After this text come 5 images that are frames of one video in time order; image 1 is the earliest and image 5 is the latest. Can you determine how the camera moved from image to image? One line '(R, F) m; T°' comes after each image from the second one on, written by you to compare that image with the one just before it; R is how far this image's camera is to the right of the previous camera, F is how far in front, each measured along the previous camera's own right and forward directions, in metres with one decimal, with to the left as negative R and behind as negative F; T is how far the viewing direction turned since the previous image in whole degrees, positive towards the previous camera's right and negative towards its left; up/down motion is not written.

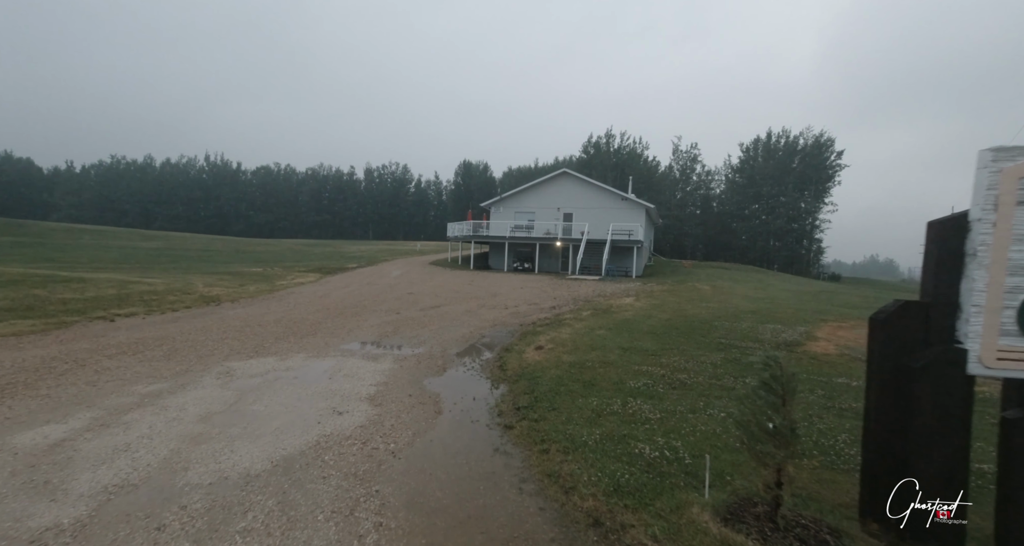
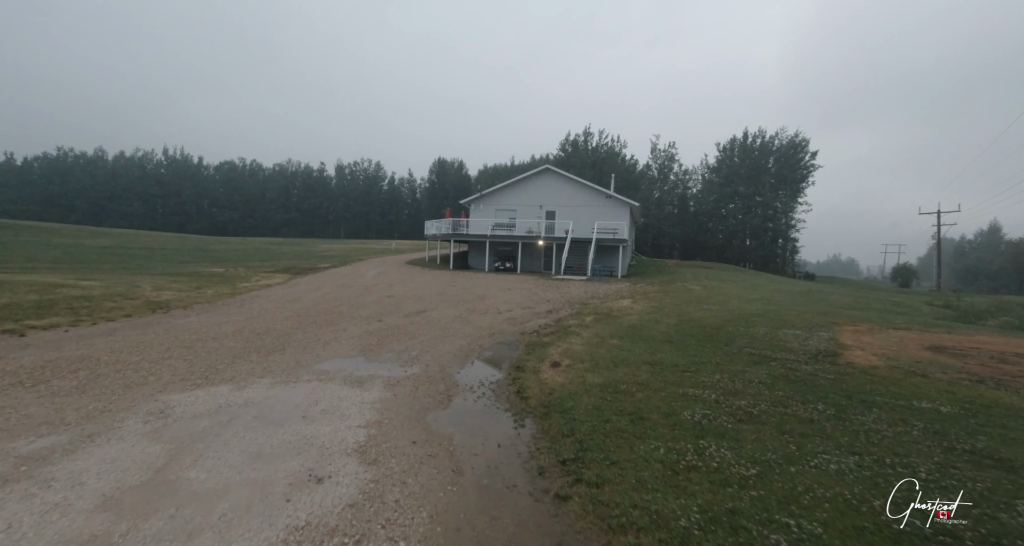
(-0.7, +1.4) m; +4°
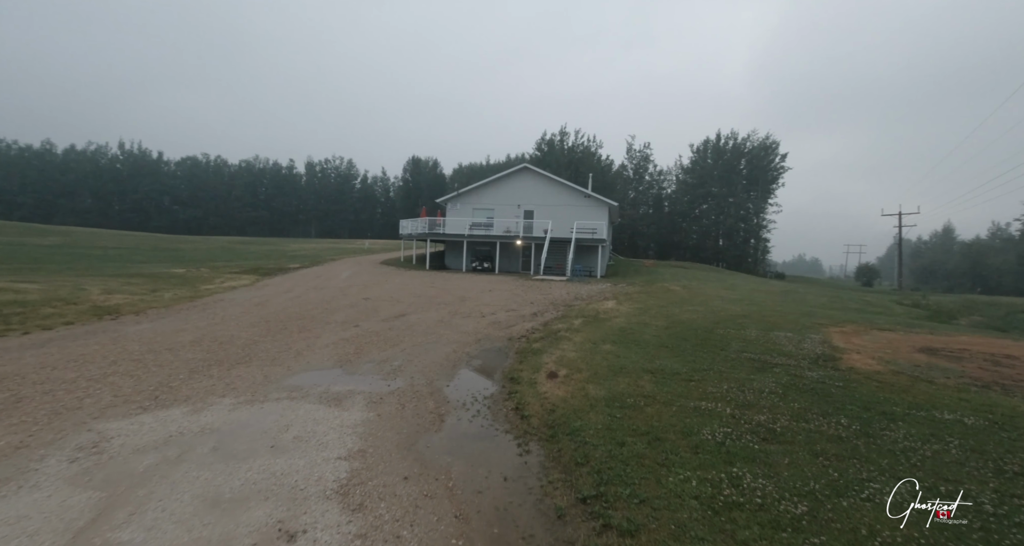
(-0.3, +0.6) m; +3°
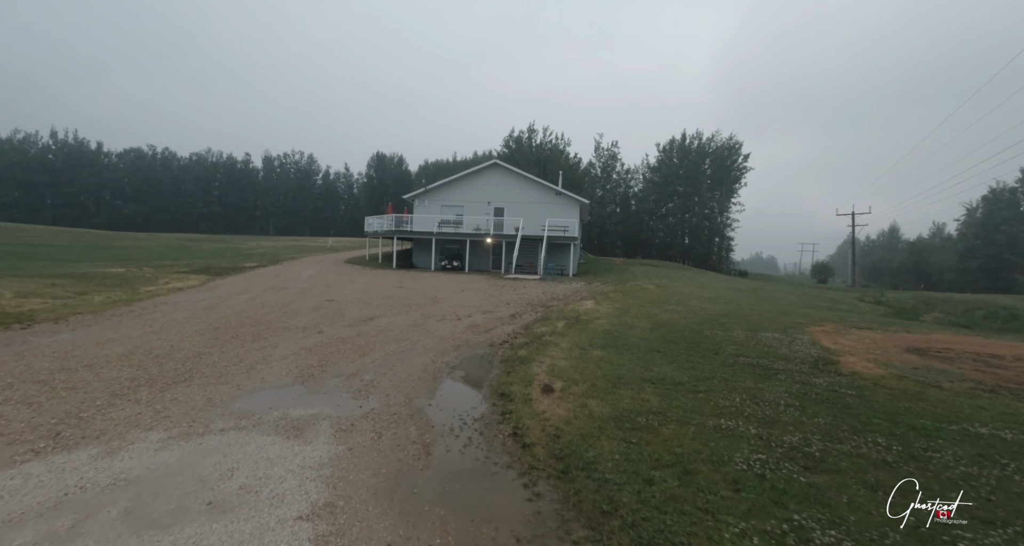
(-0.4, +0.9) m; +4°
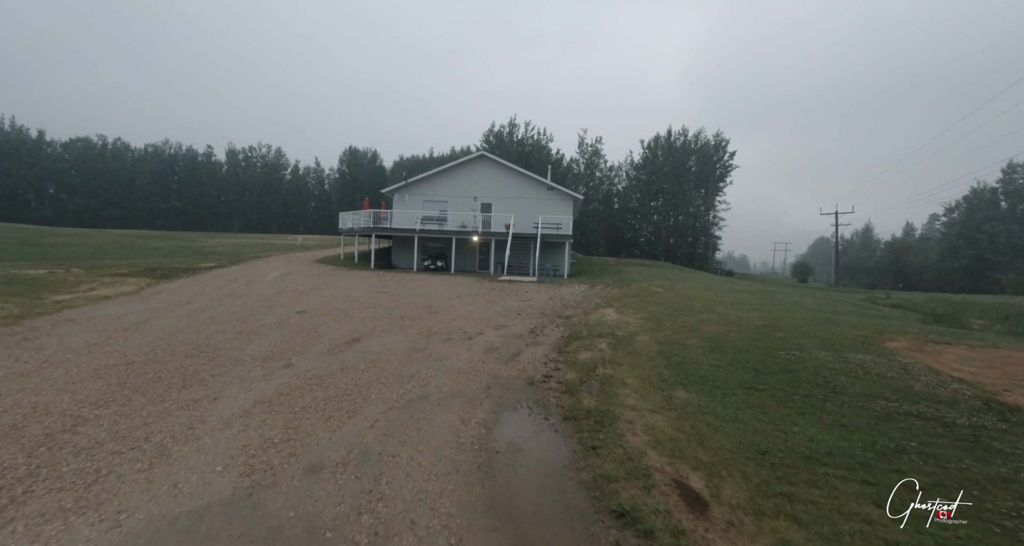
(-1.3, +2.9) m; +4°
